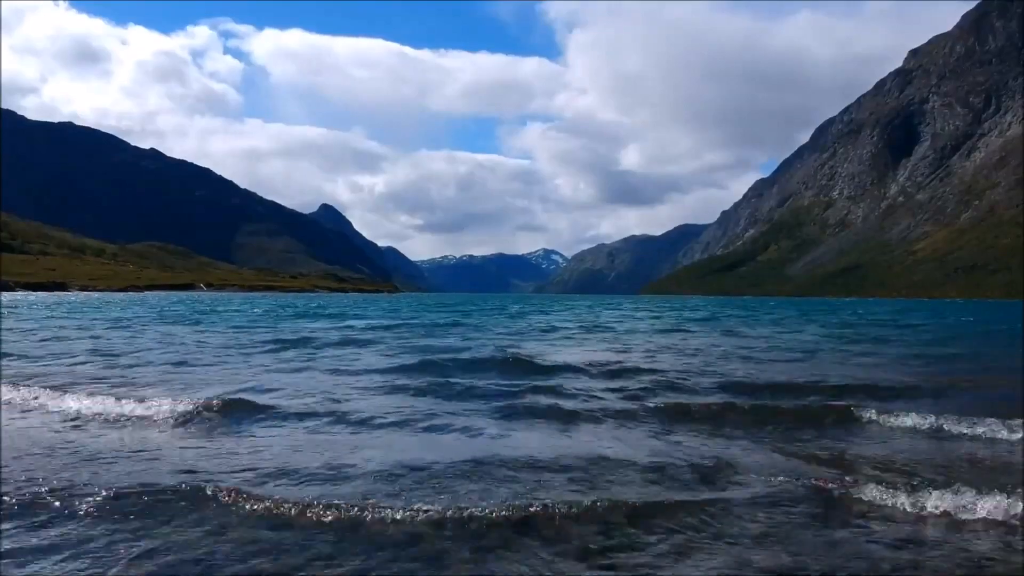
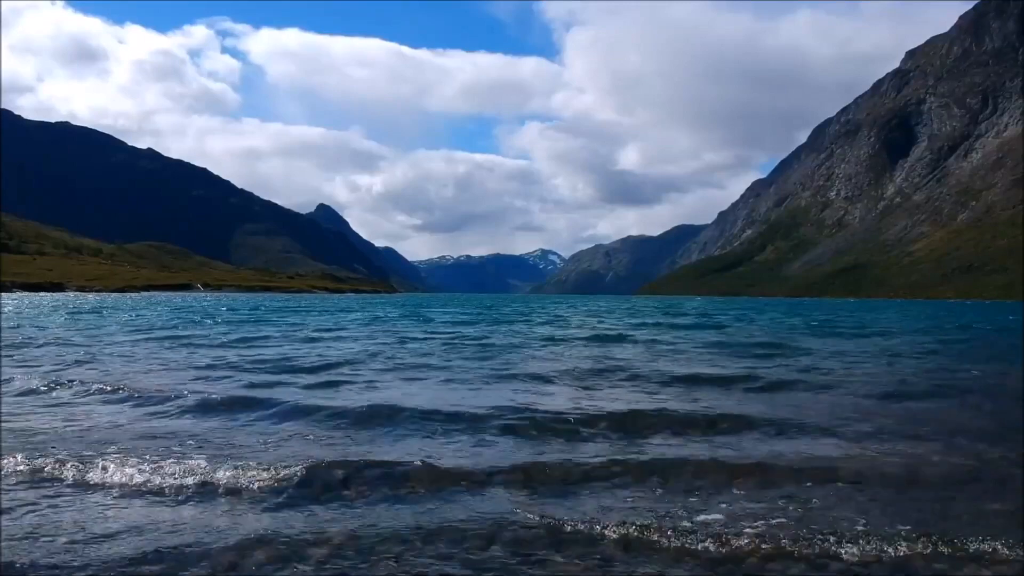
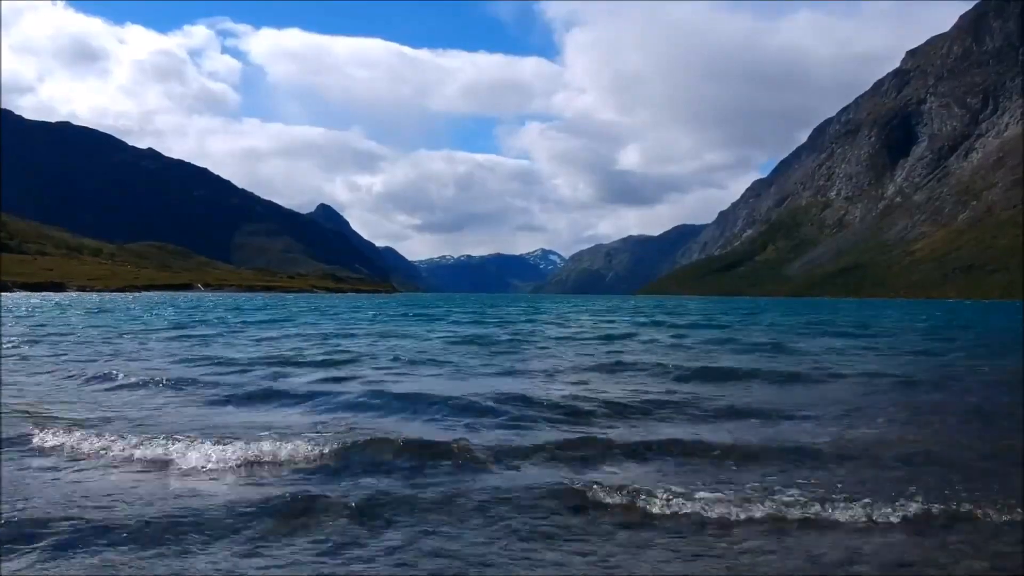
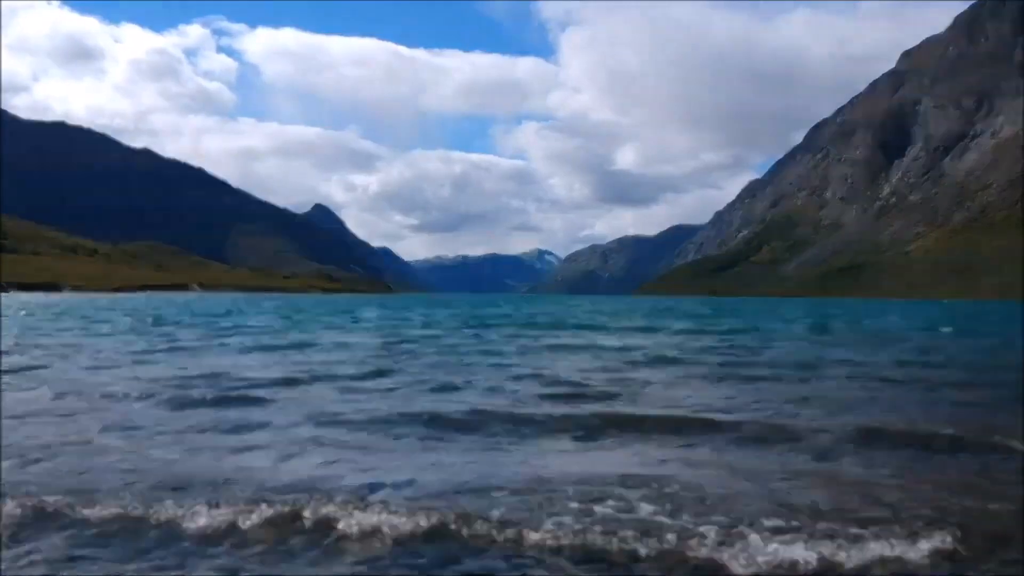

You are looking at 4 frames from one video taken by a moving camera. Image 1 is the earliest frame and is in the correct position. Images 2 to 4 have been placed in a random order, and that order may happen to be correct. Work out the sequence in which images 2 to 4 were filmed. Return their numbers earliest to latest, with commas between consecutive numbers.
3, 2, 4
